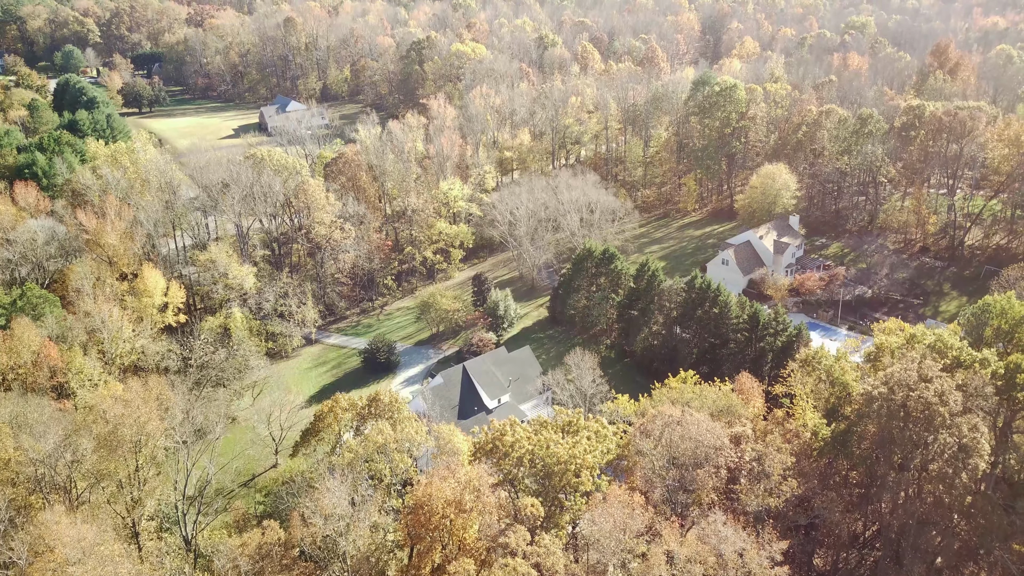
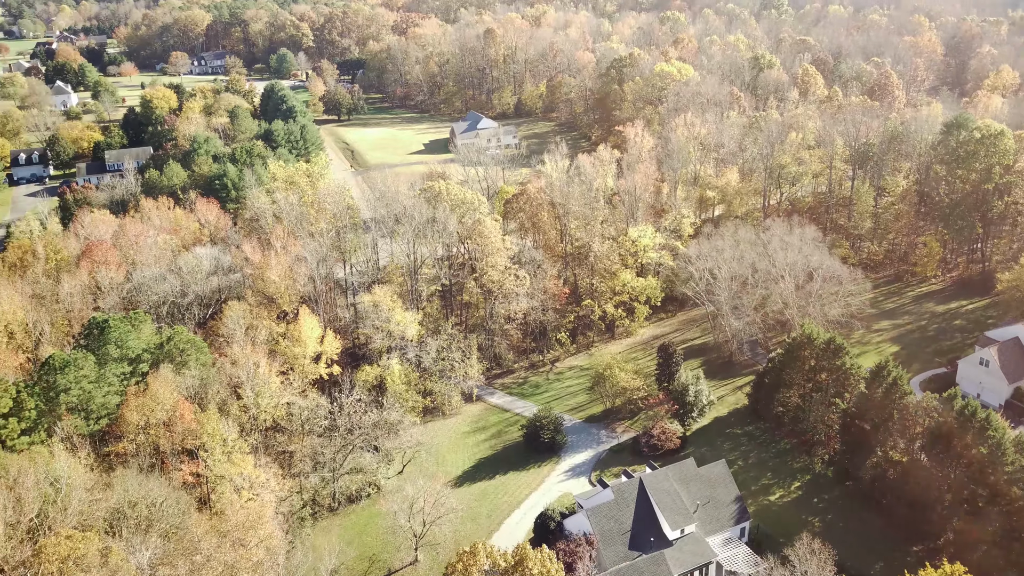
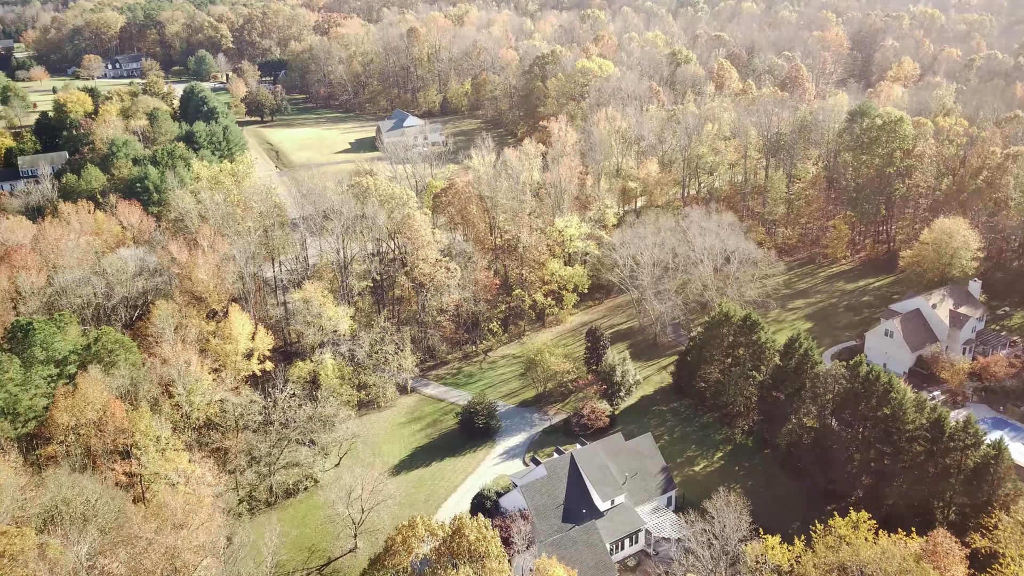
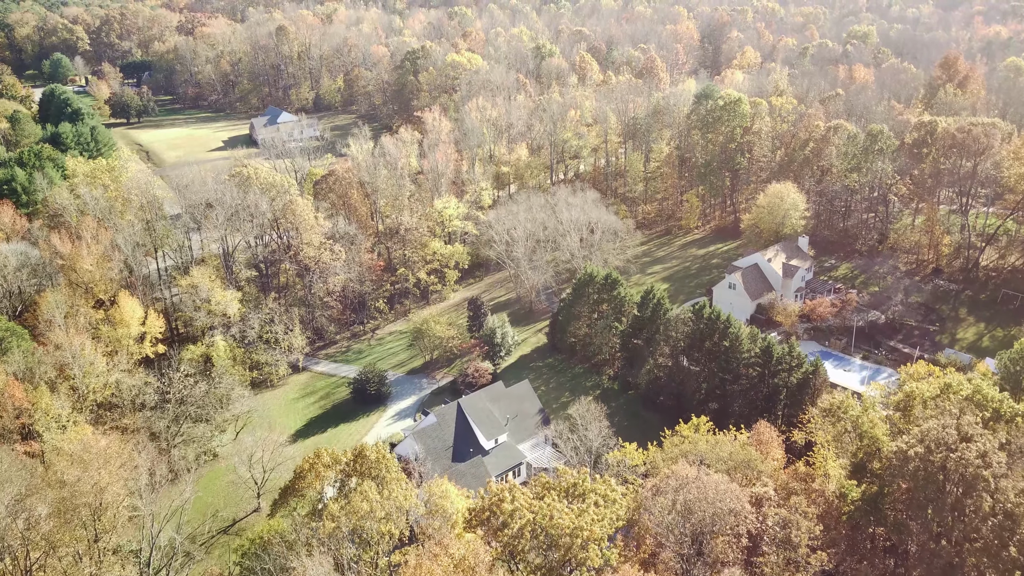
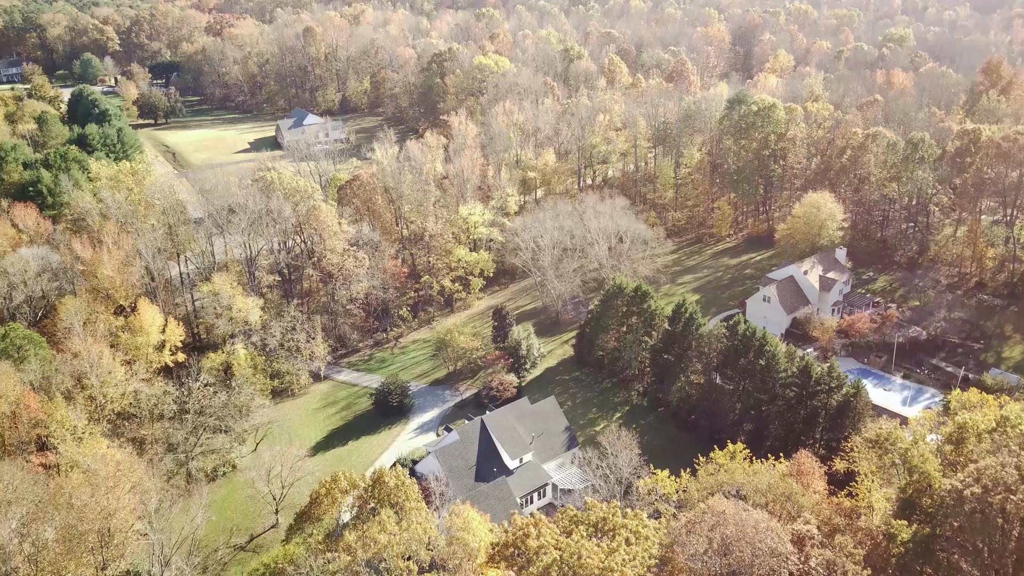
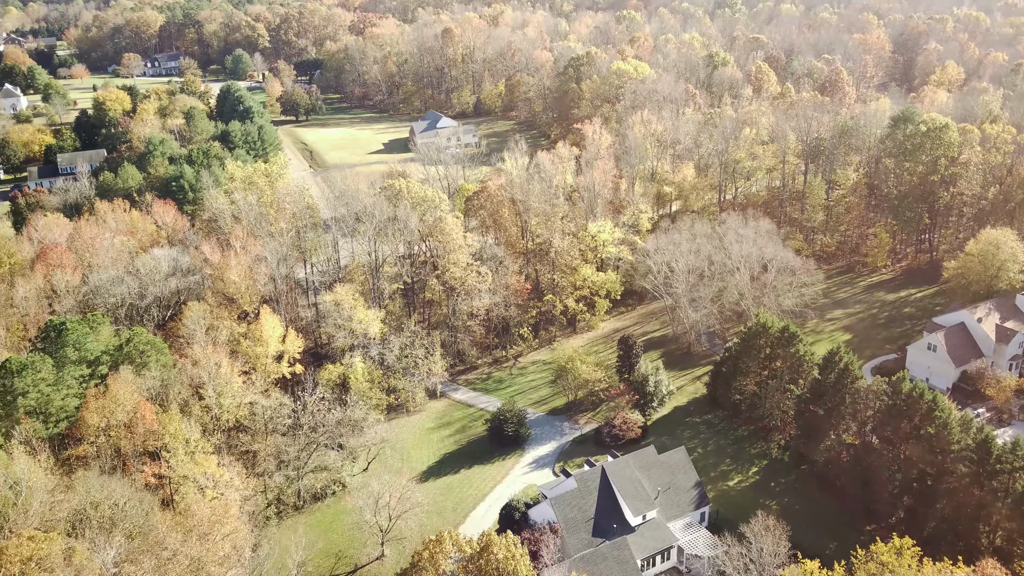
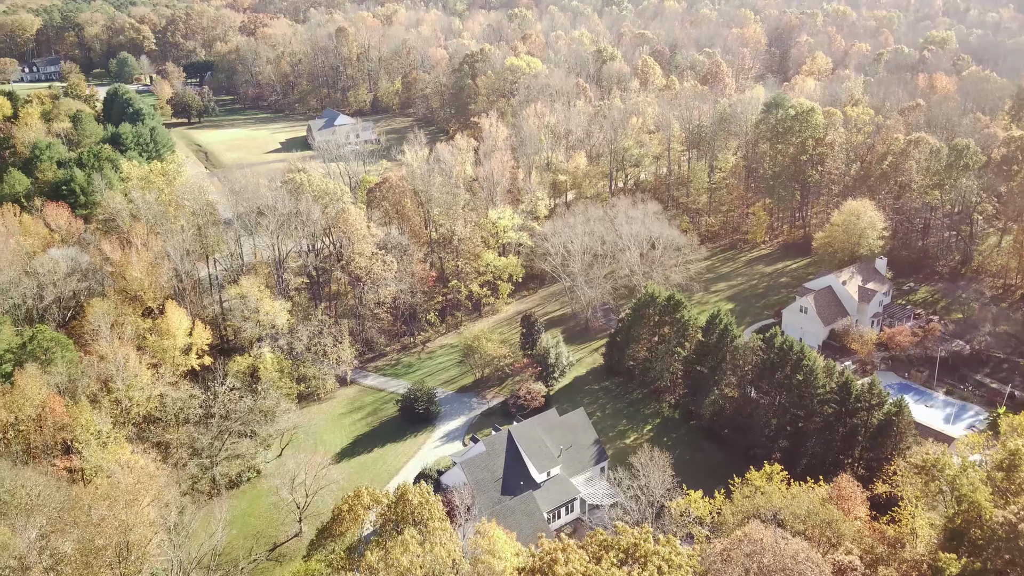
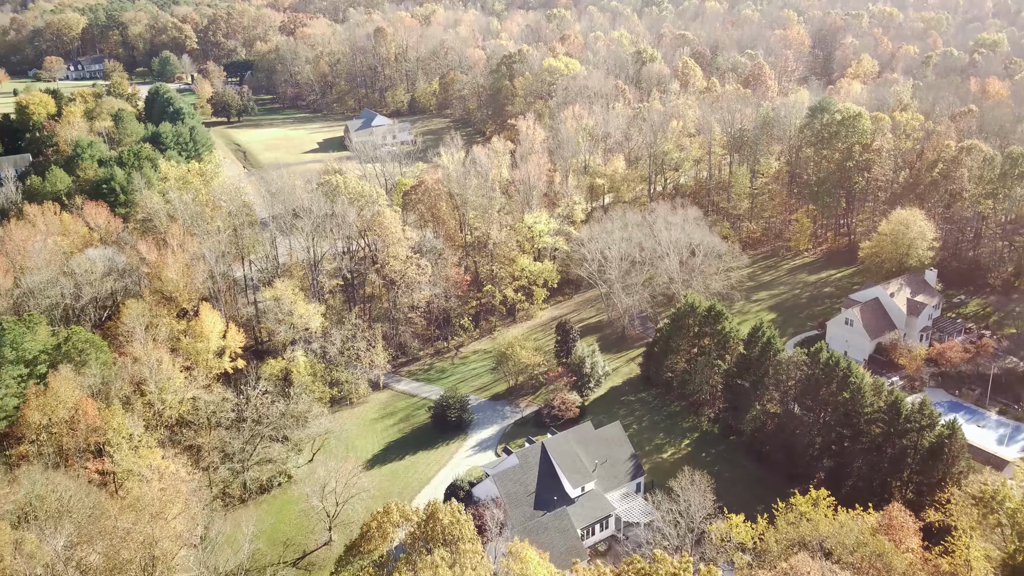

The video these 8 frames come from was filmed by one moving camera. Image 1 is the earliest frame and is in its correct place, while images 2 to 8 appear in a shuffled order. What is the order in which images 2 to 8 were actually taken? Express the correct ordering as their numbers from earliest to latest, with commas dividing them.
4, 5, 7, 8, 3, 6, 2
